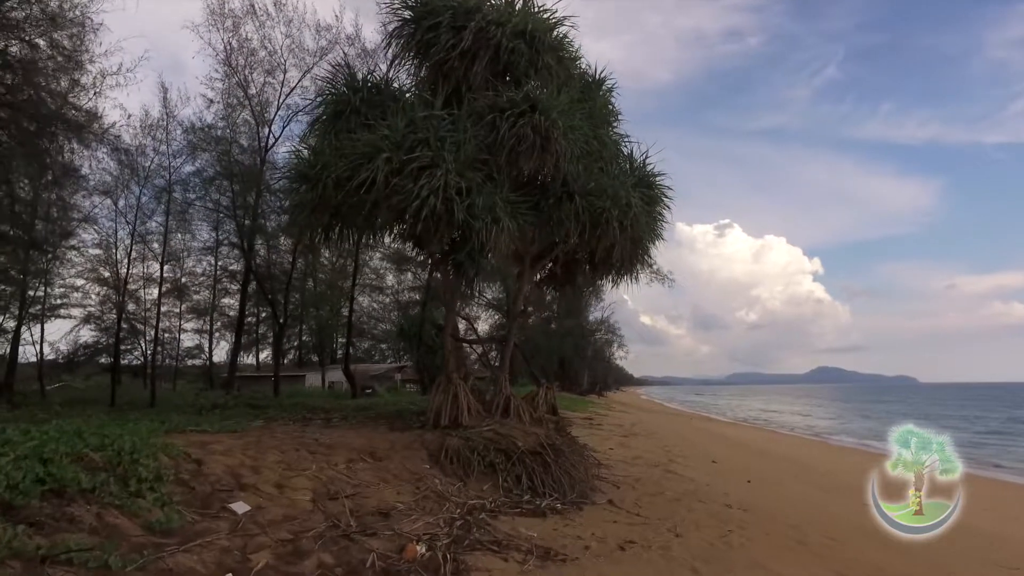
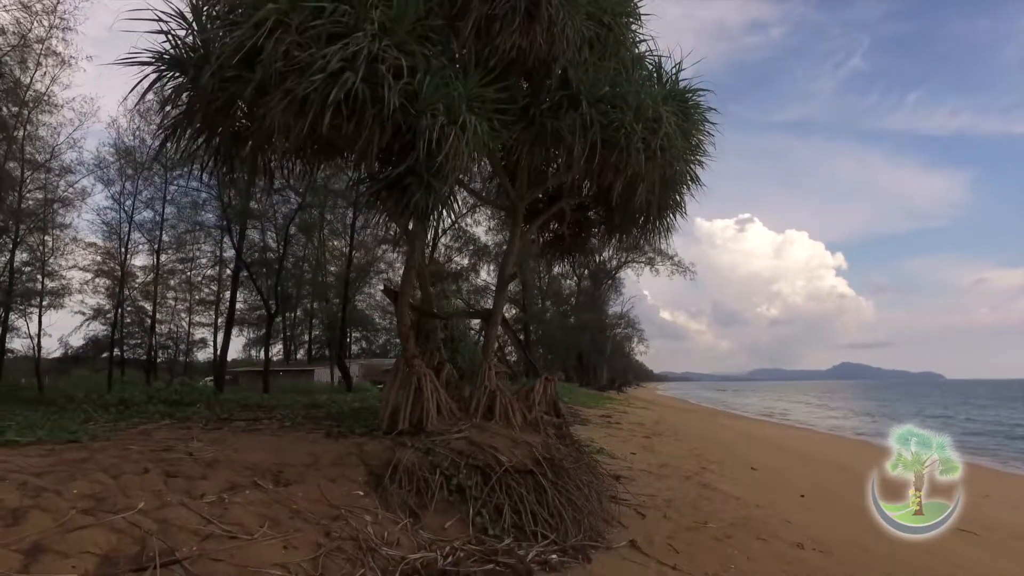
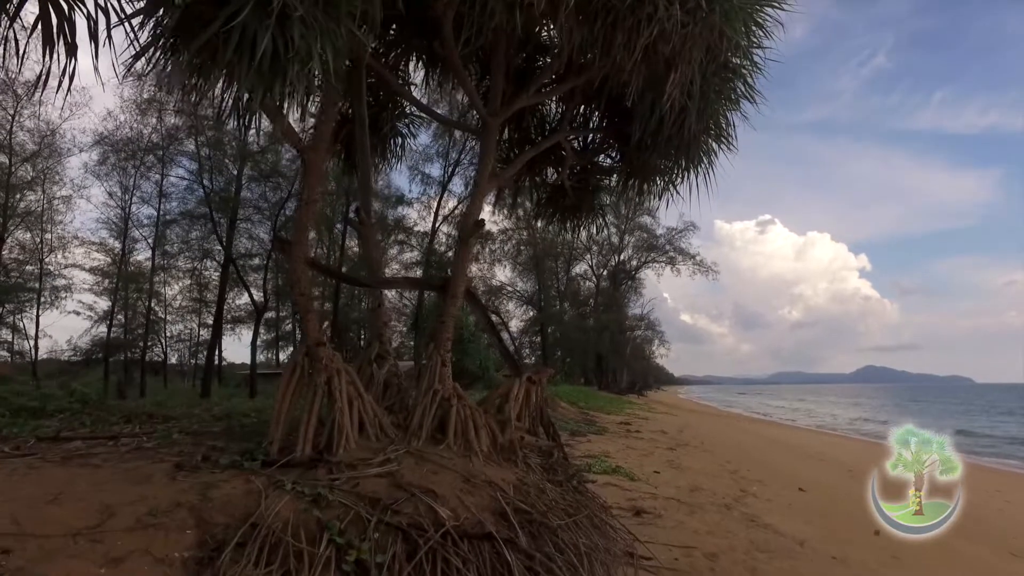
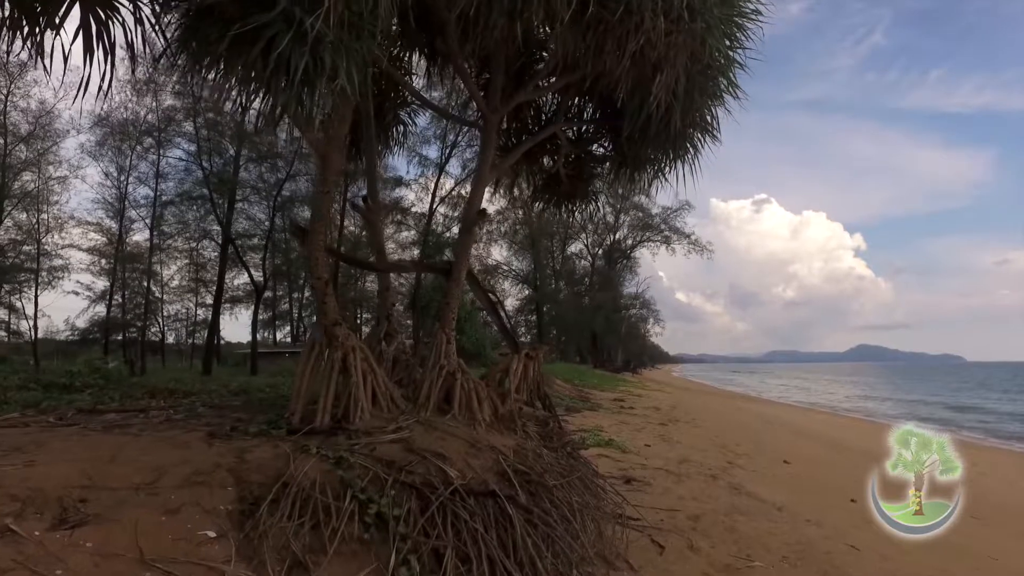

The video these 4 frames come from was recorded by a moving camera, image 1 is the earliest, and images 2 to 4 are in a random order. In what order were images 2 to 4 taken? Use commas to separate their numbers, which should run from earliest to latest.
2, 4, 3
